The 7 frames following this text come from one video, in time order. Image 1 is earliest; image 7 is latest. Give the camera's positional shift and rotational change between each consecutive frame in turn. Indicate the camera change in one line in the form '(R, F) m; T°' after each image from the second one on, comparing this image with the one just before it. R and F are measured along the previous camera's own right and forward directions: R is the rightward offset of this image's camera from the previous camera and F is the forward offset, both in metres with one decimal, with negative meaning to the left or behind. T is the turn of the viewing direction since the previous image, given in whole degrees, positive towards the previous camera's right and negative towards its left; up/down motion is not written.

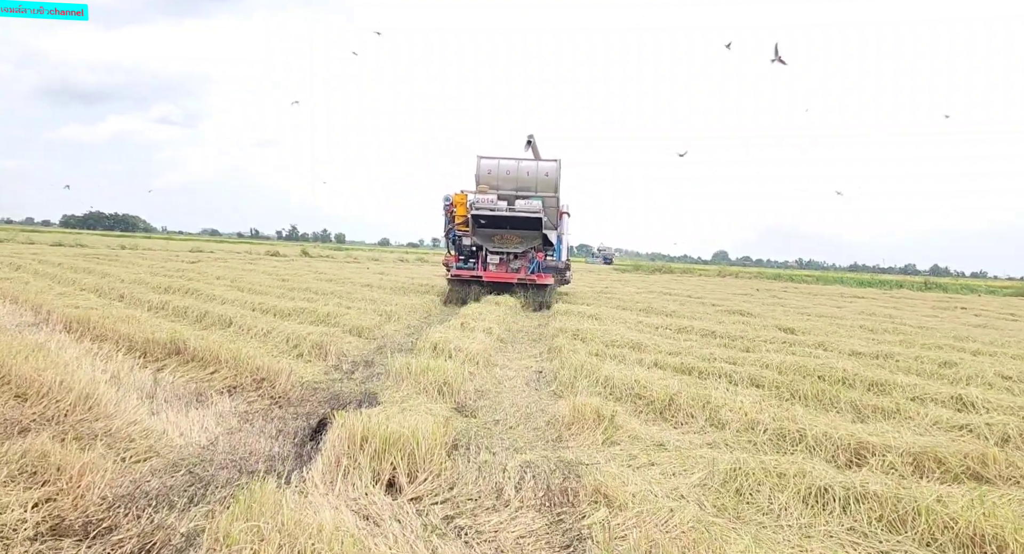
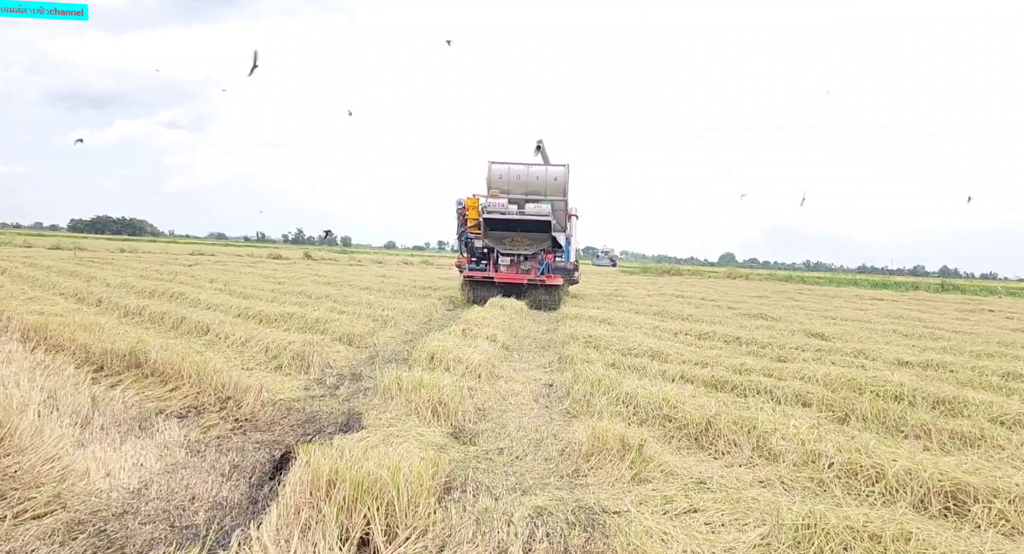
(0.0, +0.8) m; 0°
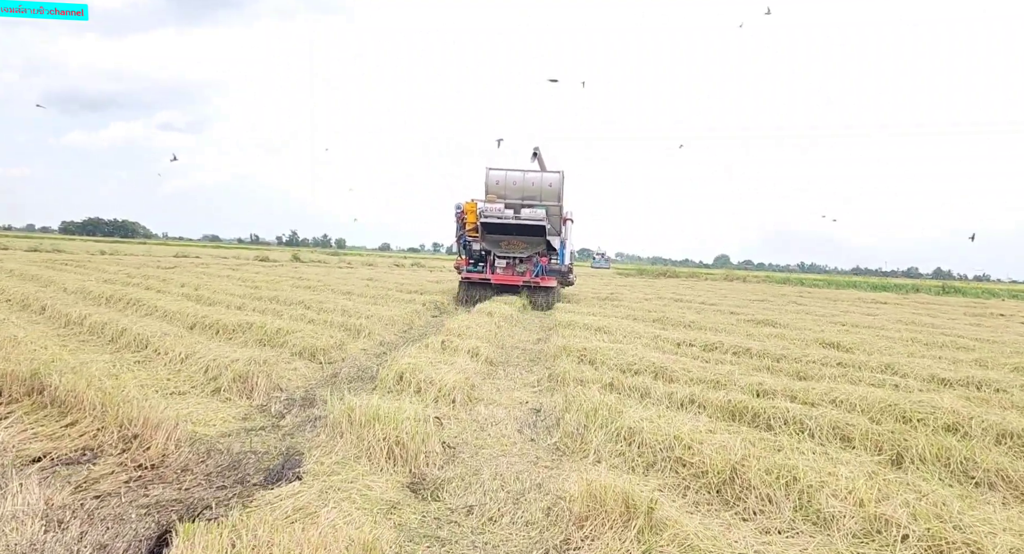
(+0.2, +1.0) m; +1°
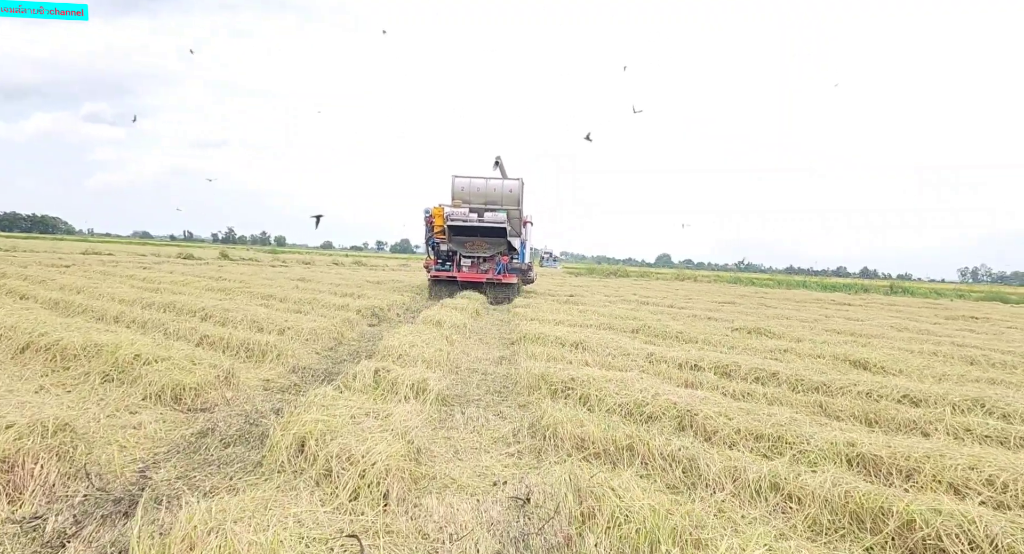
(-0.2, +2.1) m; +6°
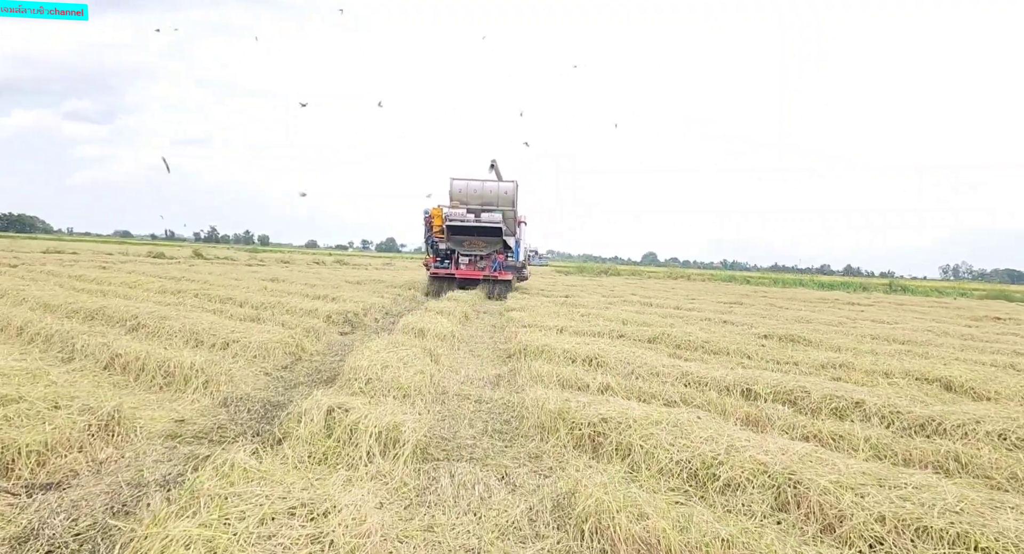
(-0.2, +1.6) m; +2°
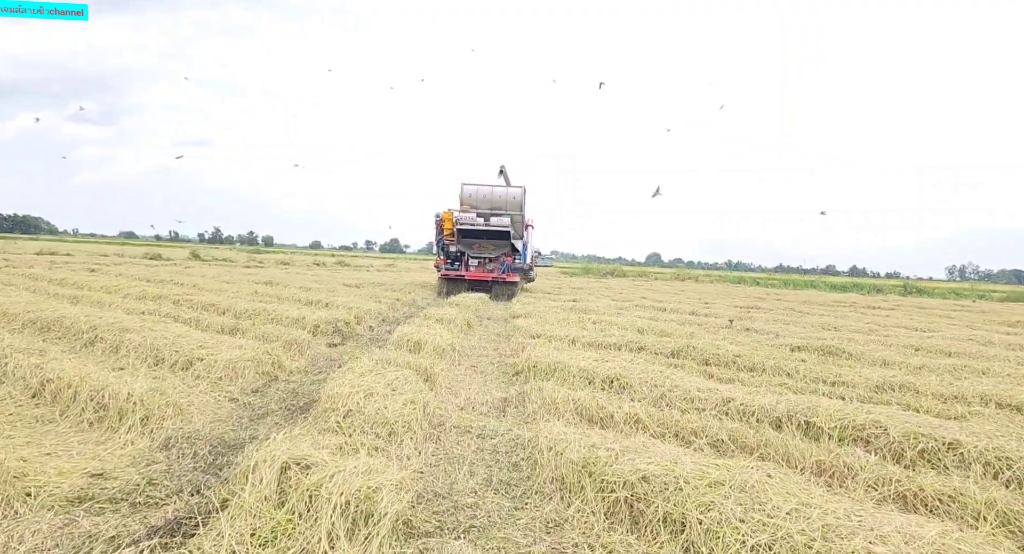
(-0.1, +1.0) m; 0°
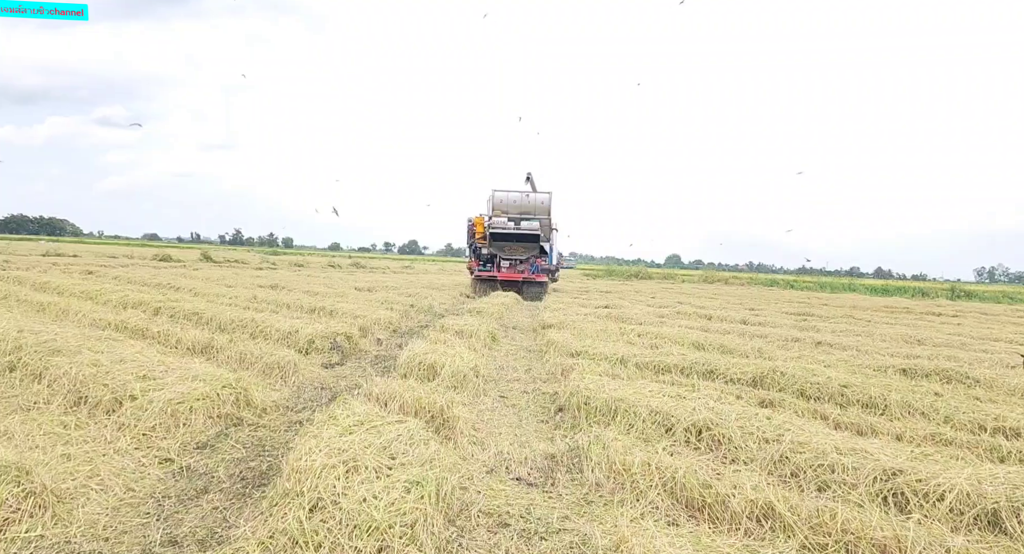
(-0.3, +1.8) m; -2°
